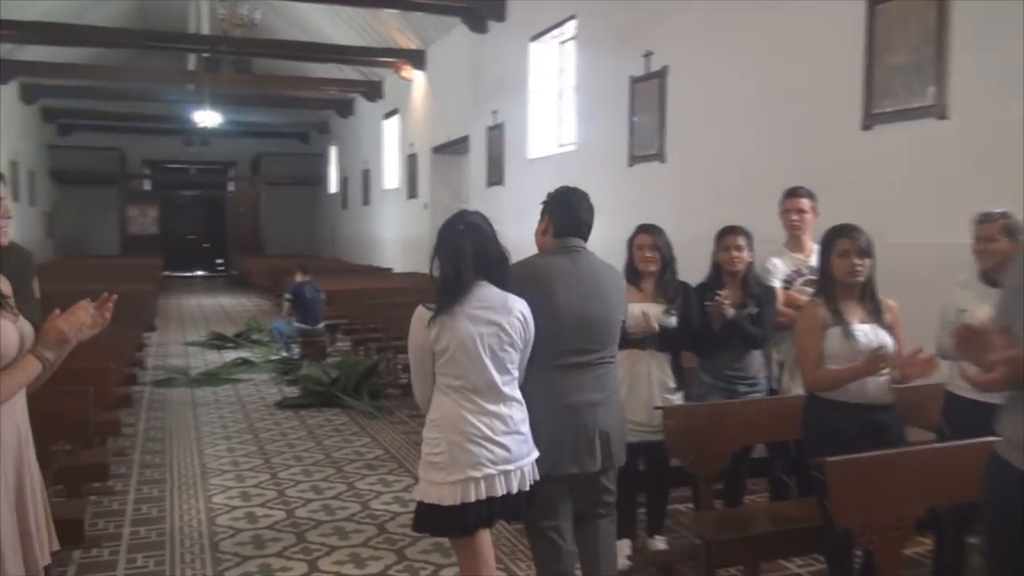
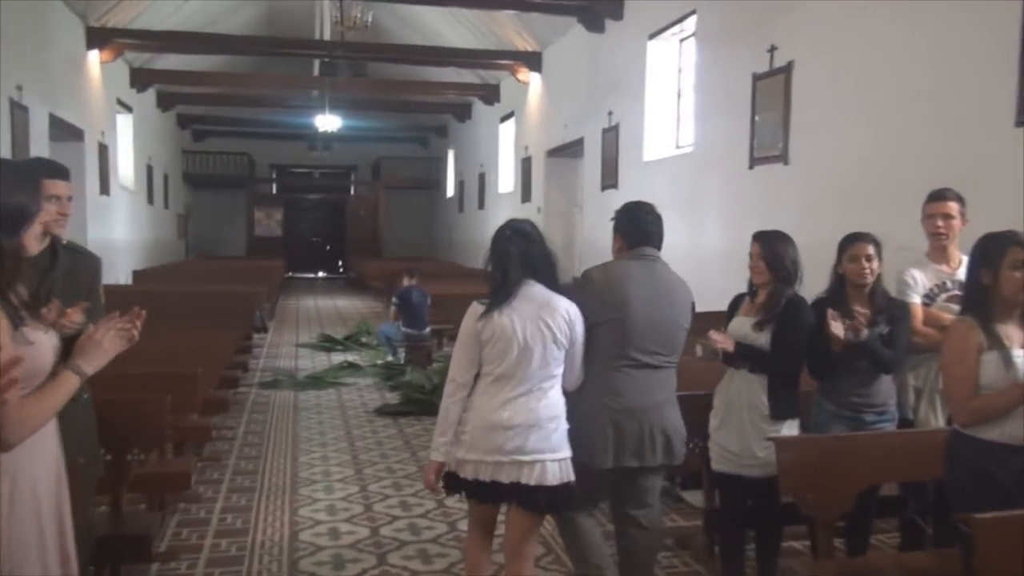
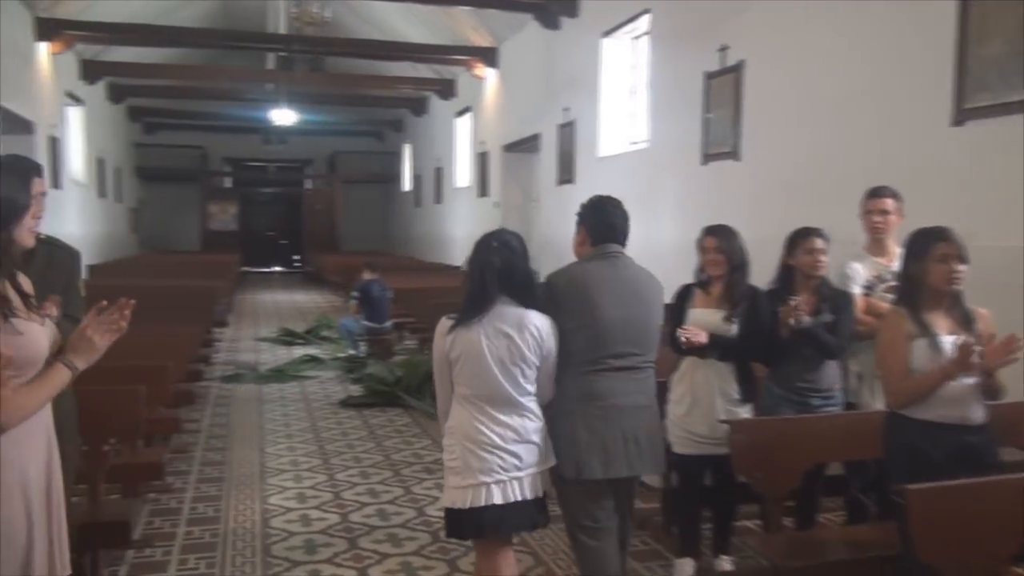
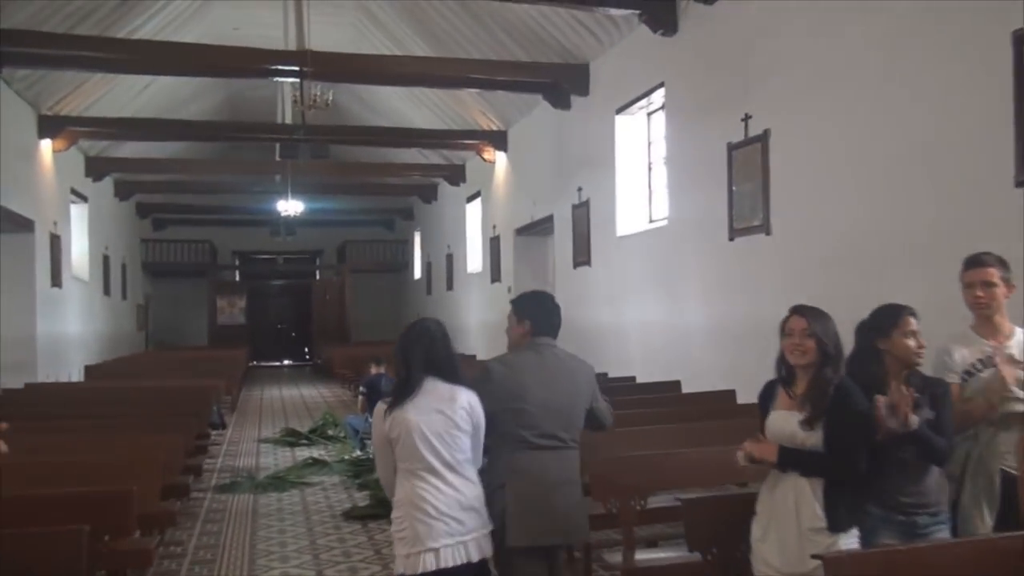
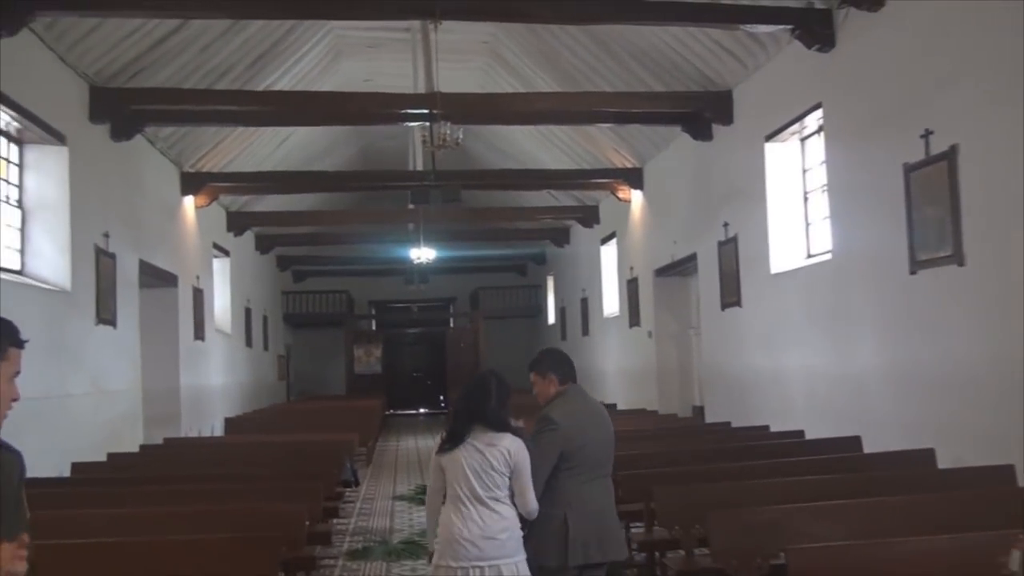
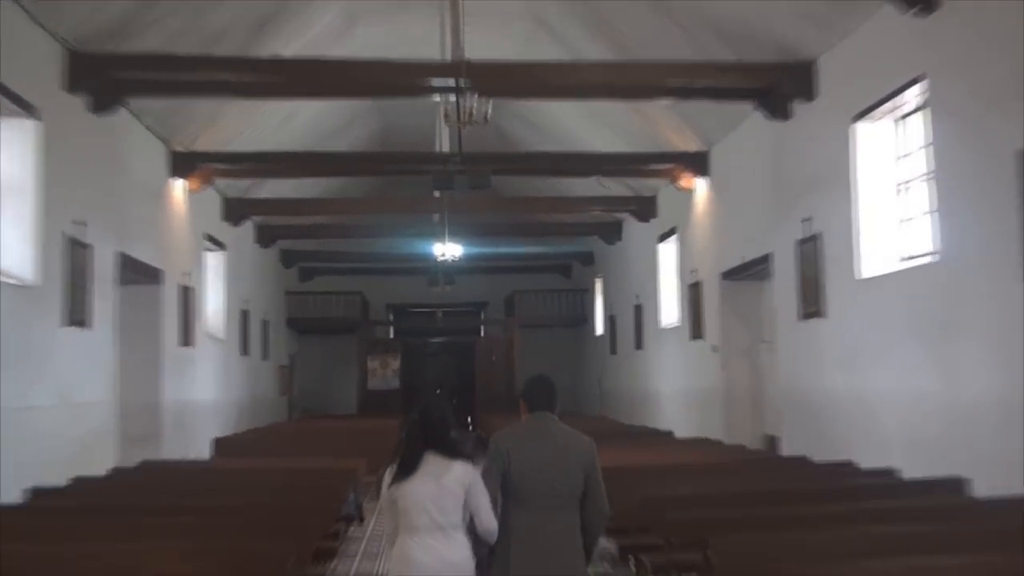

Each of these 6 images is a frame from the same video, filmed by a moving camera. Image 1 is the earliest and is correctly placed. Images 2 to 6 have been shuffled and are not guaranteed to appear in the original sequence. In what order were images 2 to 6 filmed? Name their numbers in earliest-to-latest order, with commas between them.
3, 2, 4, 5, 6
